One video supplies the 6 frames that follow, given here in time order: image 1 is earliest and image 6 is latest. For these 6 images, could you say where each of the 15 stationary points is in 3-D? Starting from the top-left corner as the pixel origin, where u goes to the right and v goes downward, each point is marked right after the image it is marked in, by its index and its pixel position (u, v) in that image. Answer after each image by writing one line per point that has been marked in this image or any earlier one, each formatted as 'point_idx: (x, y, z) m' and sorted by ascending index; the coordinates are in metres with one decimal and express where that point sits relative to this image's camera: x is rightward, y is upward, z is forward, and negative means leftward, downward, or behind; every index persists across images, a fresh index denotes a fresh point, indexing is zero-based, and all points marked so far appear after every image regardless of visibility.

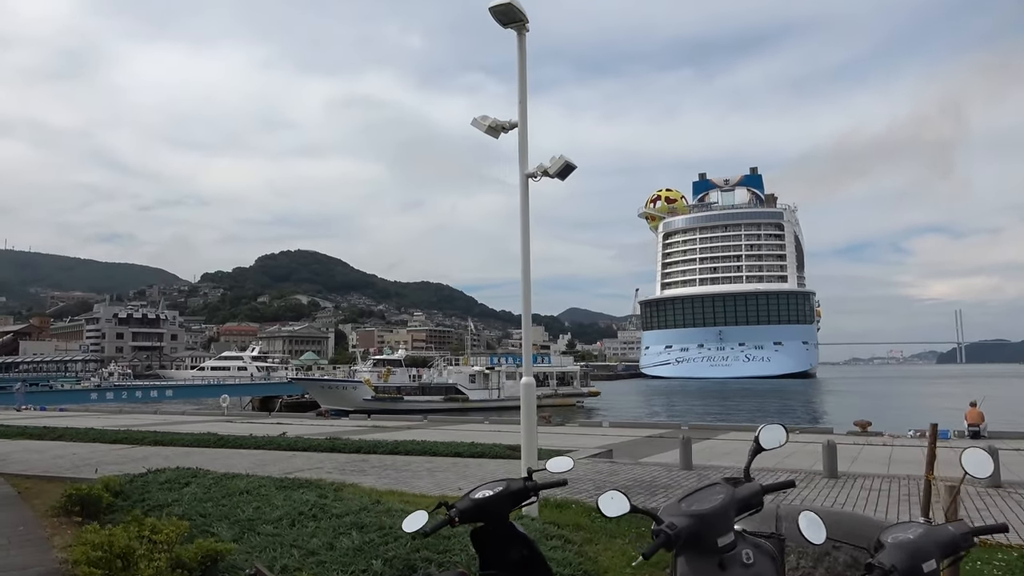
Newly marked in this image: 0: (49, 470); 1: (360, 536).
0: (-7.7, -3.0, +11.7) m
1: (-1.1, -1.9, +5.3) m
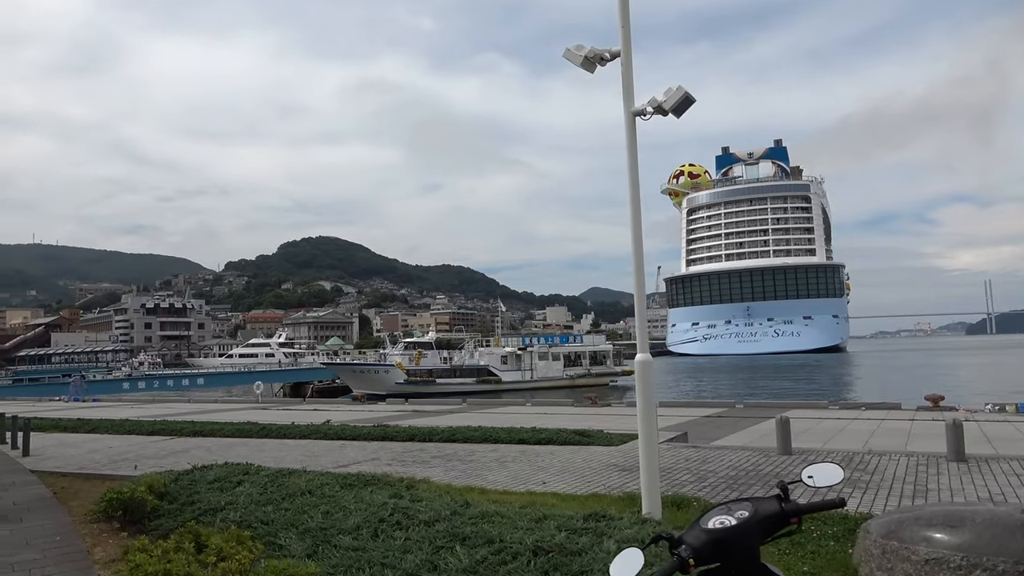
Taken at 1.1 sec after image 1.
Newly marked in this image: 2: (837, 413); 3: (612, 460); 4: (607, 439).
0: (-6.6, -2.8, +10.9) m
1: (-0.3, -1.6, +4.3) m
2: (+8.5, -3.3, +18.6) m
3: (+1.3, -2.2, +8.9) m
4: (+1.4, -2.3, +10.7) m
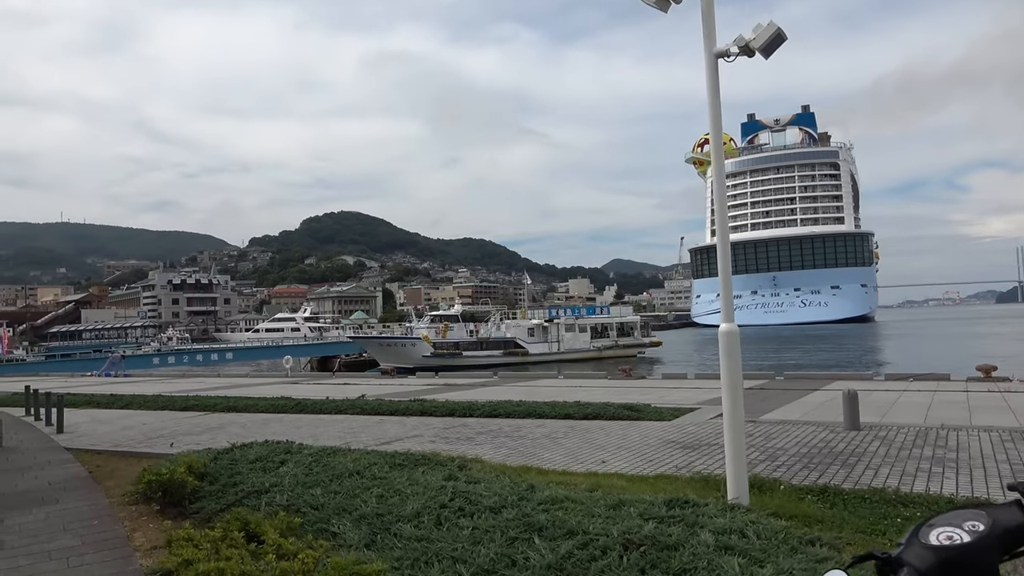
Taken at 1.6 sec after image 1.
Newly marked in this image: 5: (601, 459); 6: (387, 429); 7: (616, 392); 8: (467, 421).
0: (-6.0, -2.4, +10.7) m
1: (+0.2, -1.4, +3.8) m
2: (+9.4, -2.5, +18.0) m
3: (+1.9, -1.8, +8.4) m
4: (+2.1, -1.8, +10.2) m
5: (+0.9, -1.7, +7.2) m
6: (-1.8, -2.1, +10.3) m
7: (+2.7, -2.7, +18.6) m
8: (-0.6, -2.0, +10.5) m
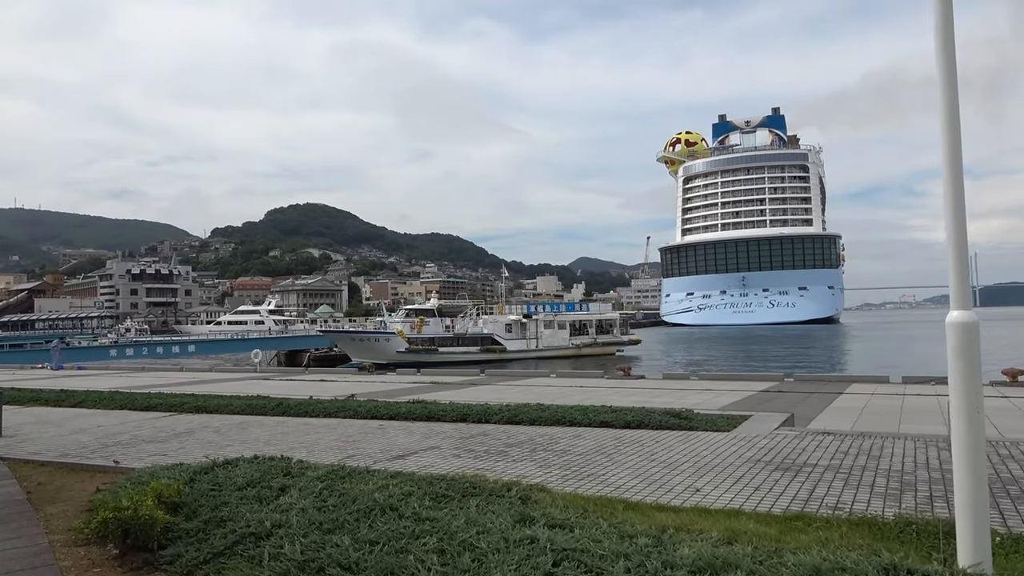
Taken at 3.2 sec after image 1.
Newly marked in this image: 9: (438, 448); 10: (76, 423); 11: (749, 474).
0: (-5.6, -2.1, +8.9) m
1: (+0.9, -1.2, +2.3) m
2: (+9.4, -2.4, +16.9) m
3: (+2.3, -1.6, +7.0) m
4: (+2.5, -1.7, +8.8) m
5: (+1.4, -1.6, +5.7) m
6: (-1.4, -1.8, +8.7) m
7: (+2.6, -2.6, +17.2) m
8: (-0.3, -1.8, +8.9) m
9: (-0.9, -1.8, +8.0) m
10: (-7.2, -2.2, +11.6) m
11: (+2.0, -1.6, +6.0) m
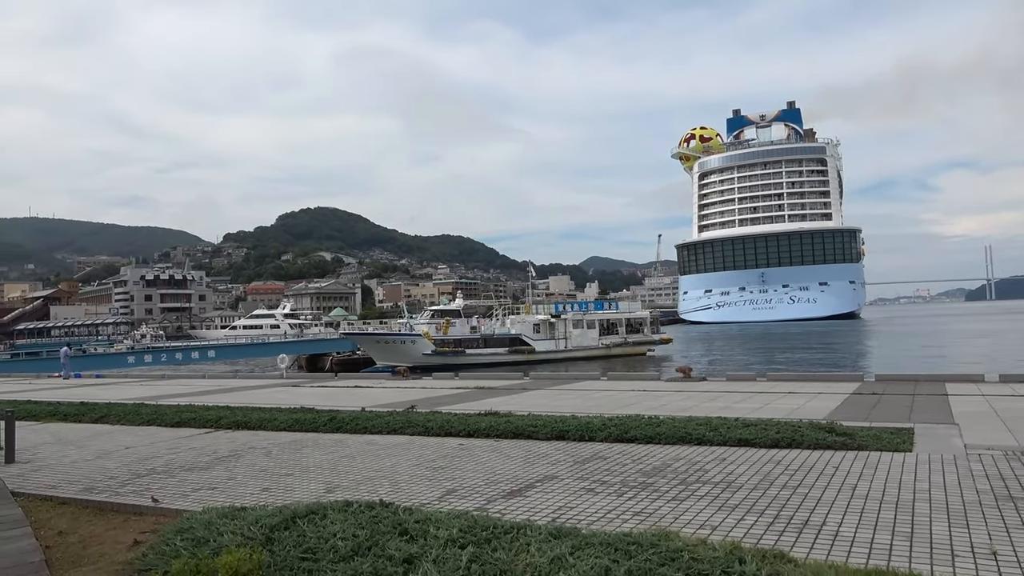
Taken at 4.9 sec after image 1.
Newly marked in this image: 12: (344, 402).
0: (-4.4, -2.1, +7.4) m
1: (+2.0, -1.1, +0.7) m
2: (+10.7, -2.2, +15.1) m
3: (+3.6, -1.5, +5.3) m
4: (+3.7, -1.5, +7.1) m
5: (+2.6, -1.5, +4.0) m
6: (-0.2, -1.8, +7.1) m
7: (+4.0, -2.4, +15.5) m
8: (+0.9, -1.7, +7.3) m
9: (+0.3, -1.7, +6.4) m
10: (-5.9, -2.2, +10.1) m
11: (+3.2, -1.4, +4.4) m
12: (-3.5, -2.6, +16.2) m
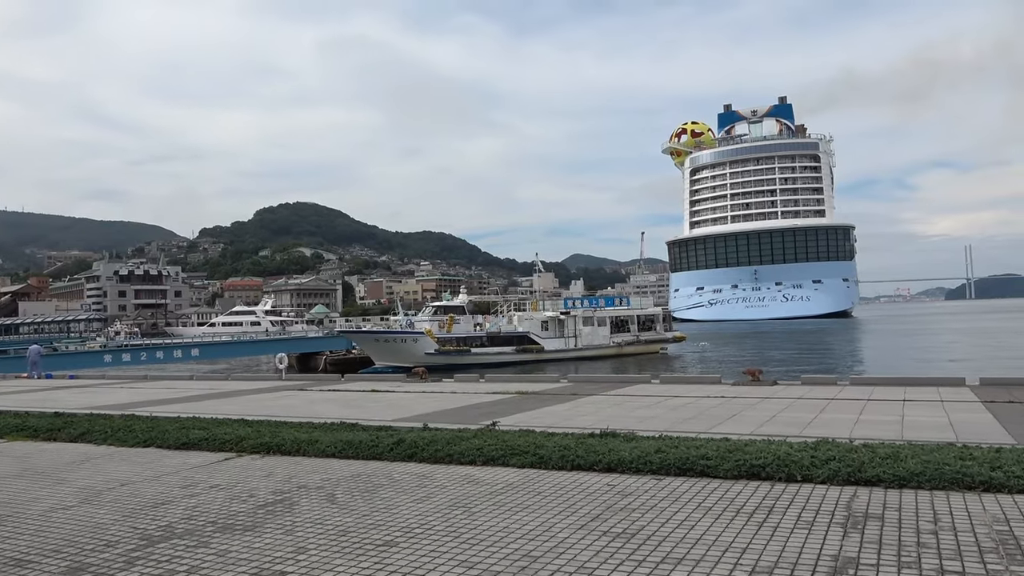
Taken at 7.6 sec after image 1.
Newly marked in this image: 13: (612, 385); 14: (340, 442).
0: (-2.9, -1.8, +4.8) m
1: (+3.6, -0.9, -1.8) m
2: (+12.0, -2.0, +12.9) m
3: (+5.1, -1.3, +2.9) m
4: (+5.2, -1.3, +4.7) m
5: (+4.2, -1.3, +1.6) m
6: (+1.3, -1.6, +4.6) m
7: (+5.3, -2.2, +13.1) m
8: (+2.4, -1.5, +4.9) m
9: (+1.8, -1.5, +3.9) m
10: (-4.5, -2.0, +7.5) m
11: (+4.7, -1.3, +2.0) m
12: (-2.3, -2.3, +13.6) m
13: (+2.8, -2.6, +19.4) m
14: (-2.0, -1.8, +8.3) m
